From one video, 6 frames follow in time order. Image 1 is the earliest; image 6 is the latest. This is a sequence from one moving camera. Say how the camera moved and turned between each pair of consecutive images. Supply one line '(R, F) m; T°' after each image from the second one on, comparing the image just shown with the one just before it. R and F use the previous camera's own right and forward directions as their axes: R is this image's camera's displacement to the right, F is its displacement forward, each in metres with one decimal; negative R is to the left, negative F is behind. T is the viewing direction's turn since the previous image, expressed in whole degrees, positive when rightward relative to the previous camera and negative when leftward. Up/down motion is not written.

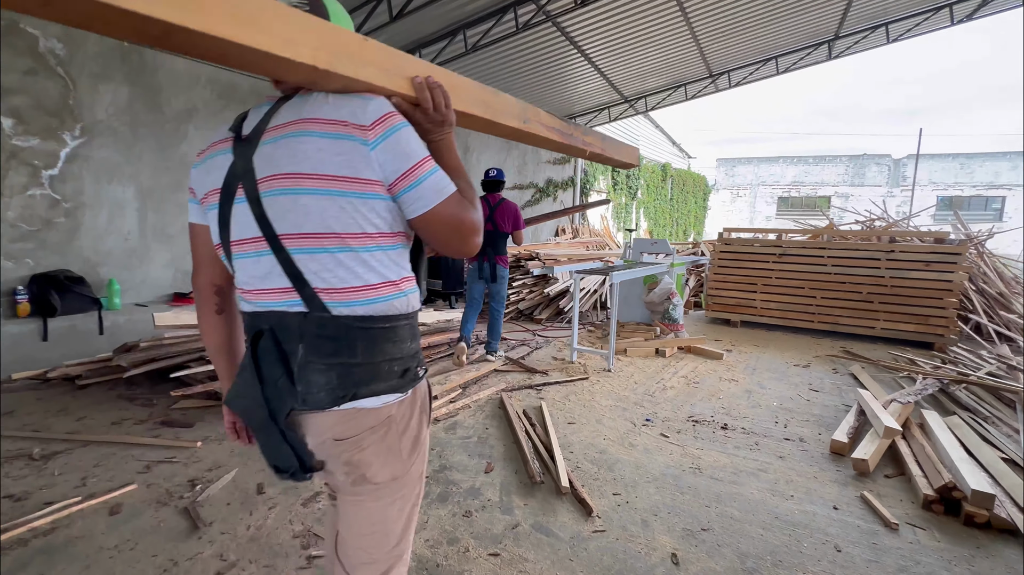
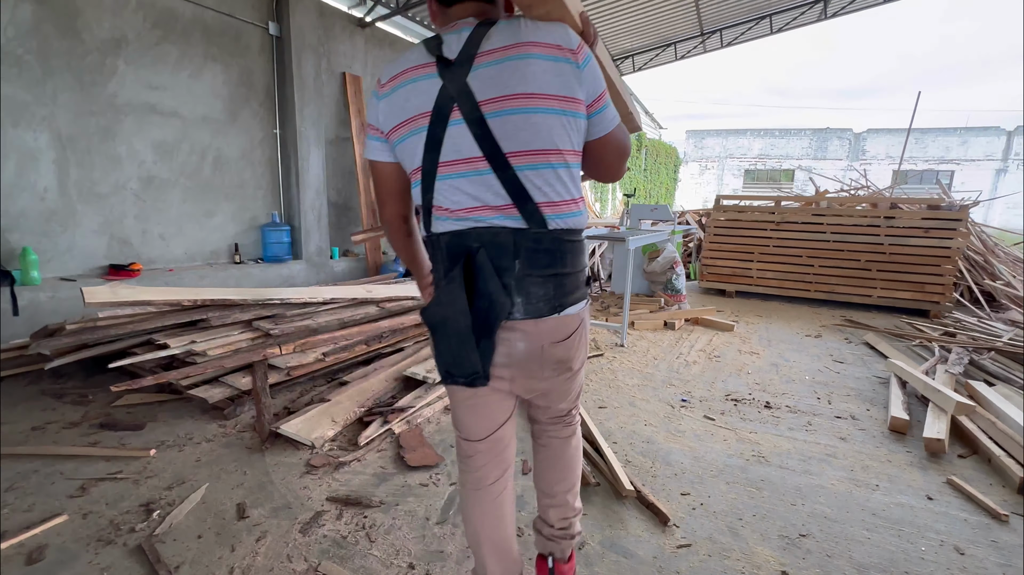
(-0.4, +0.5) m; +5°
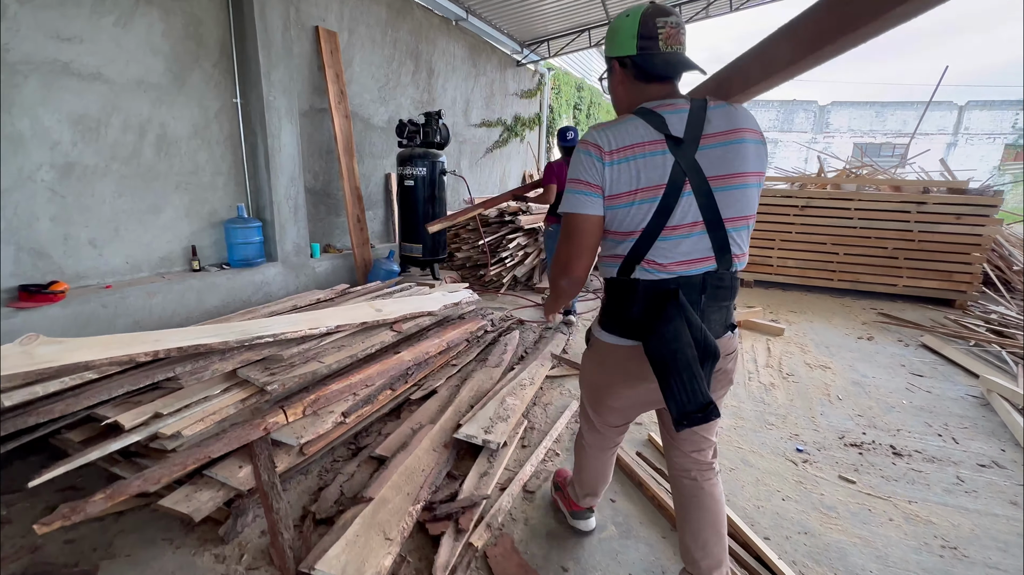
(-0.7, +0.8) m; +5°
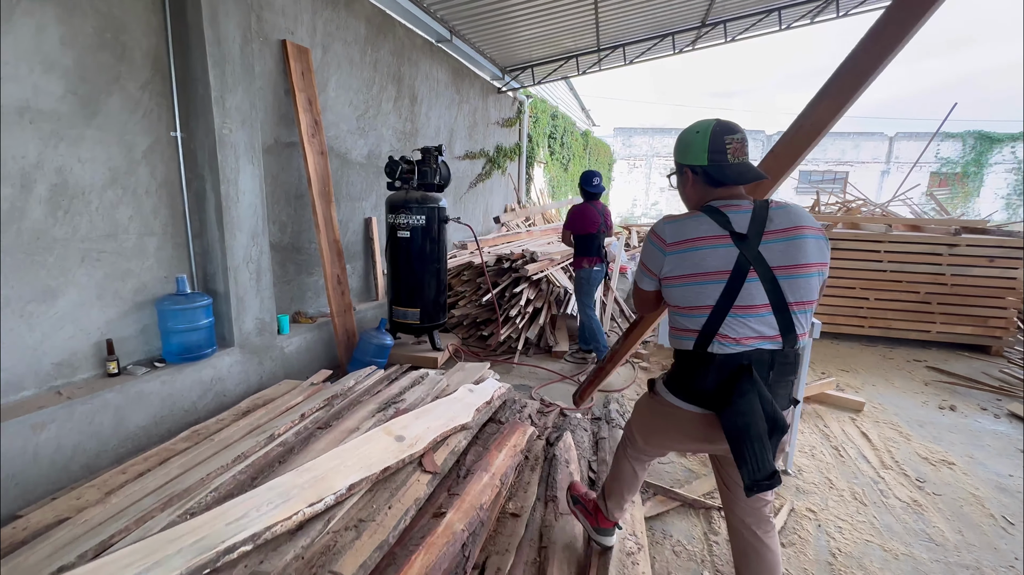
(-0.7, +1.0) m; +6°
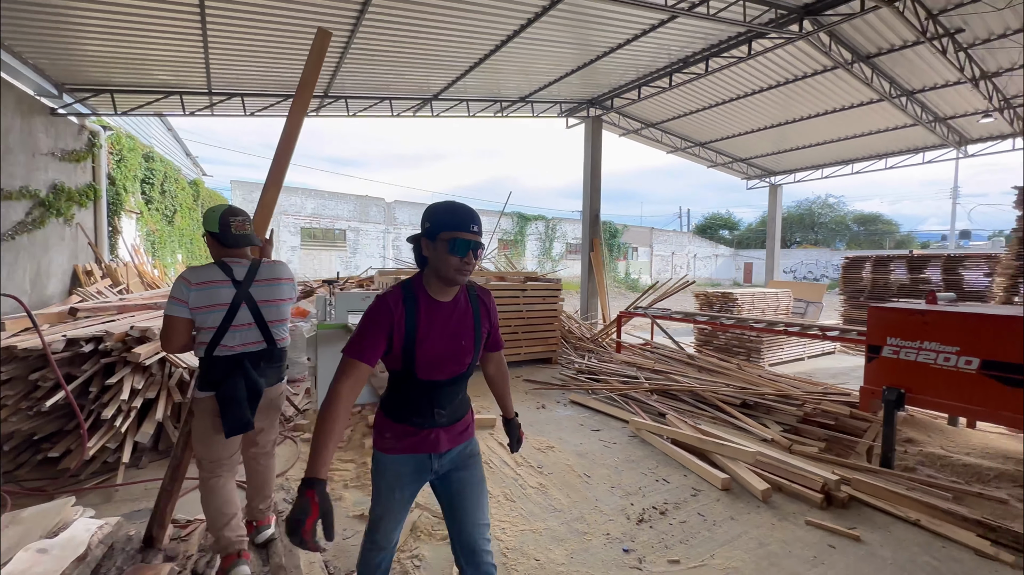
(-0.1, +0.1) m; +44°
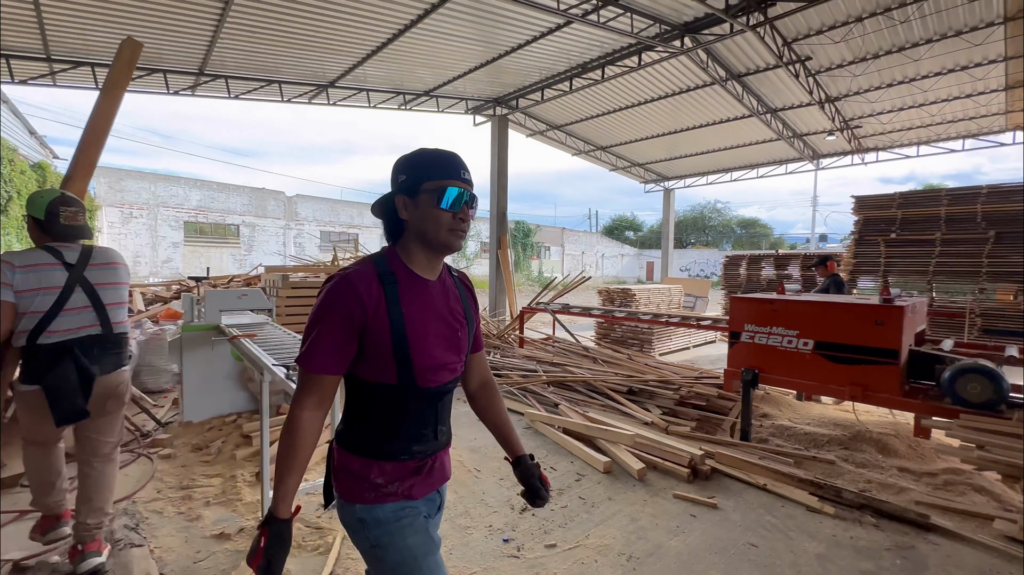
(+0.2, 0.0) m; +10°
